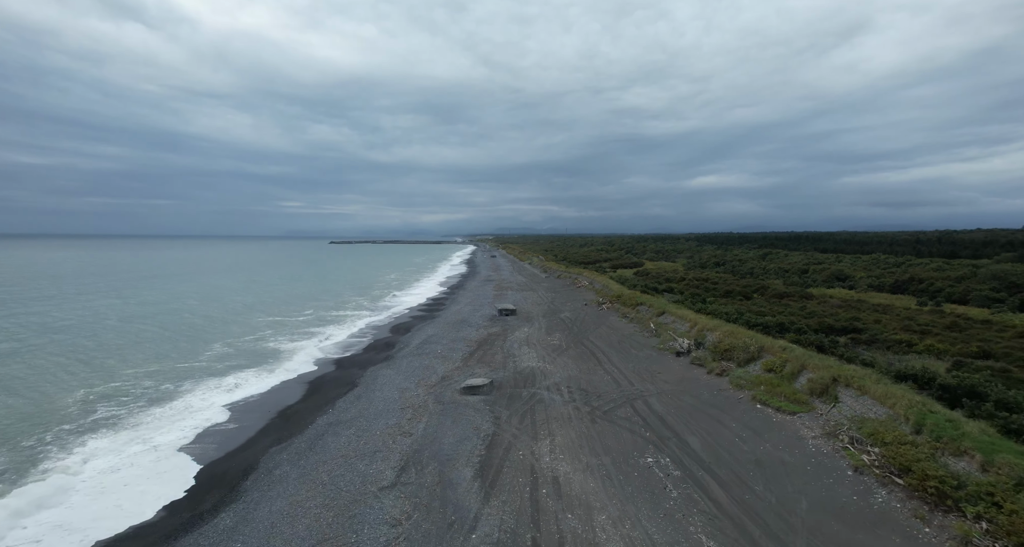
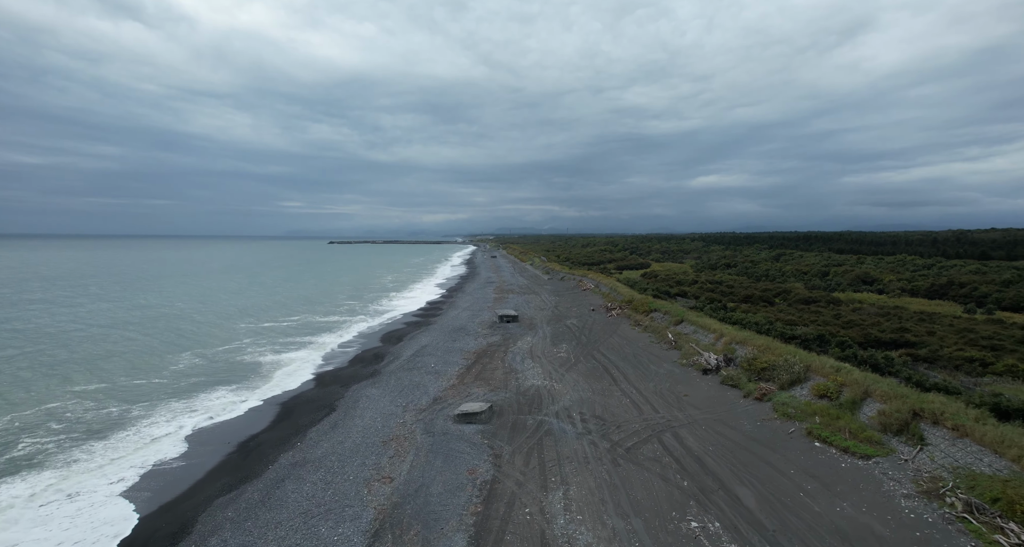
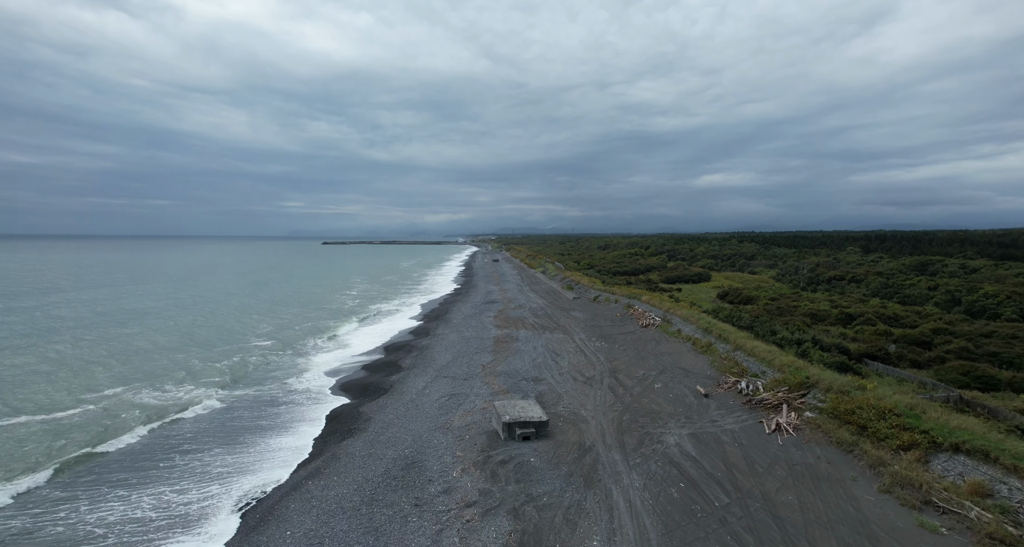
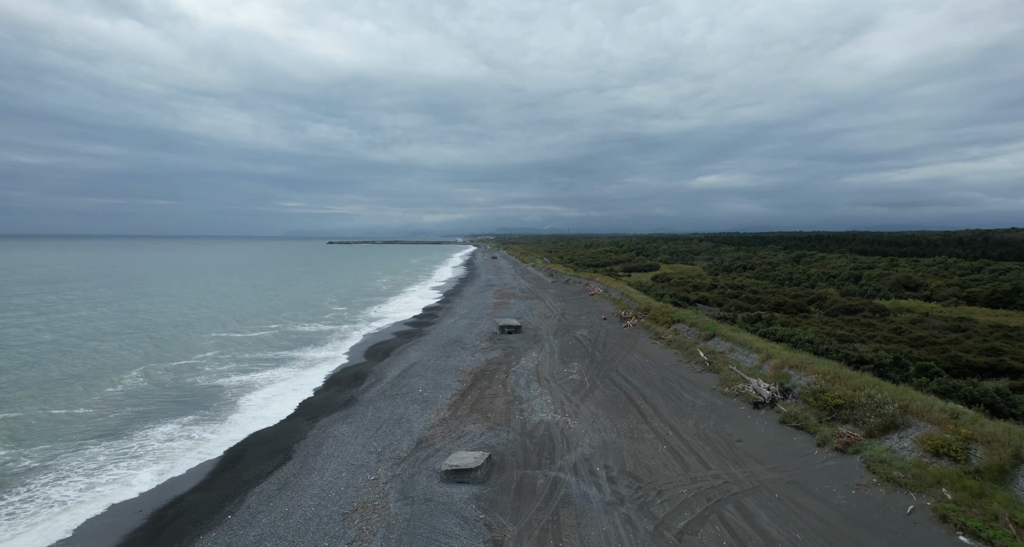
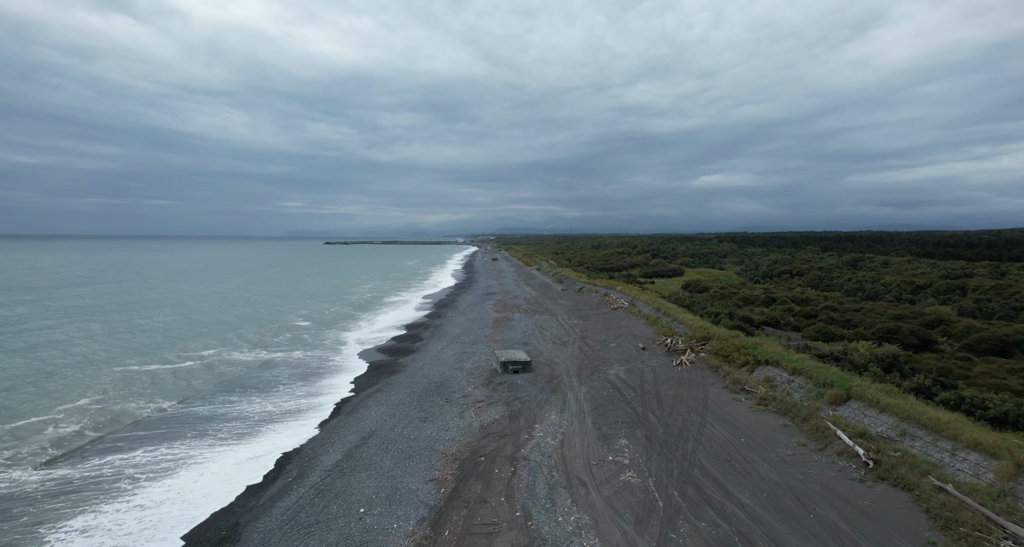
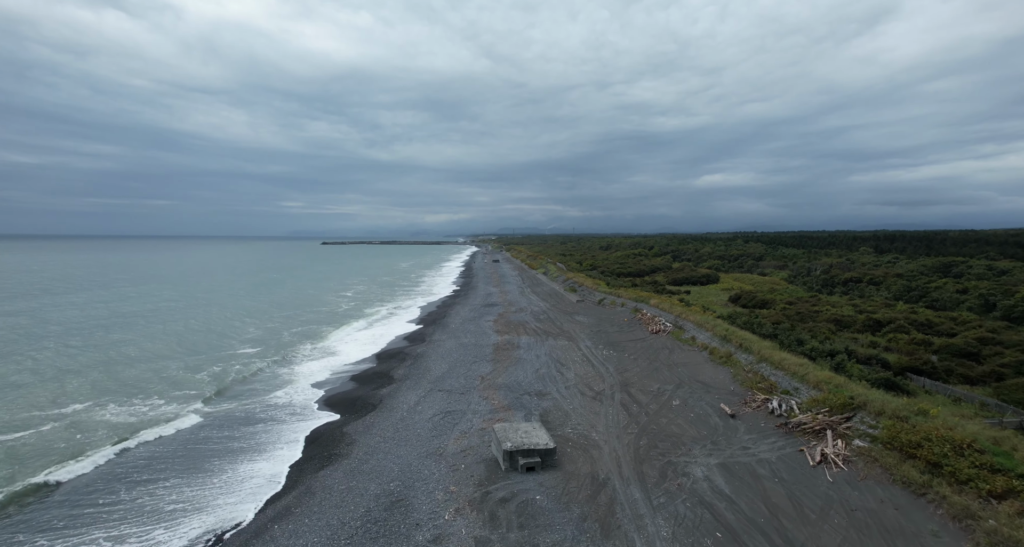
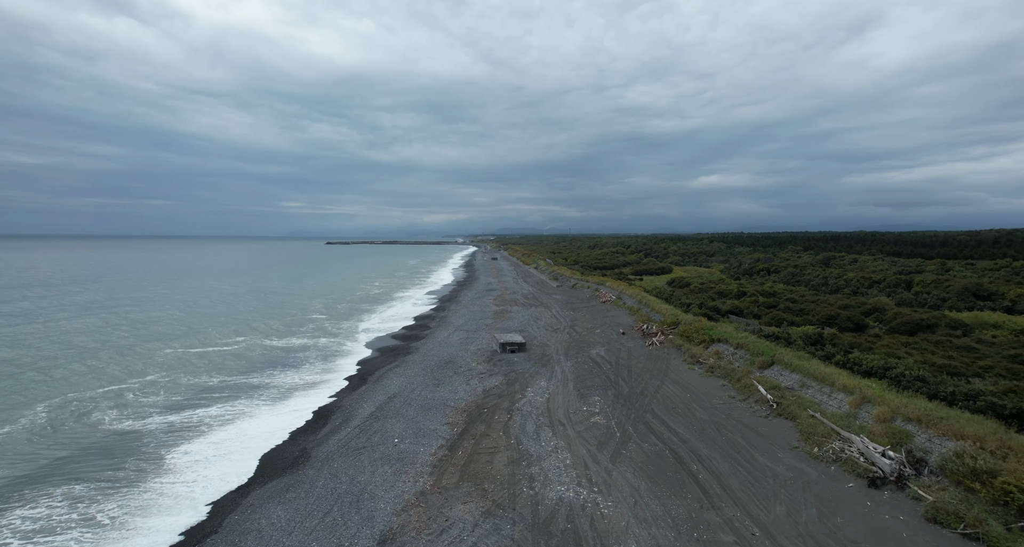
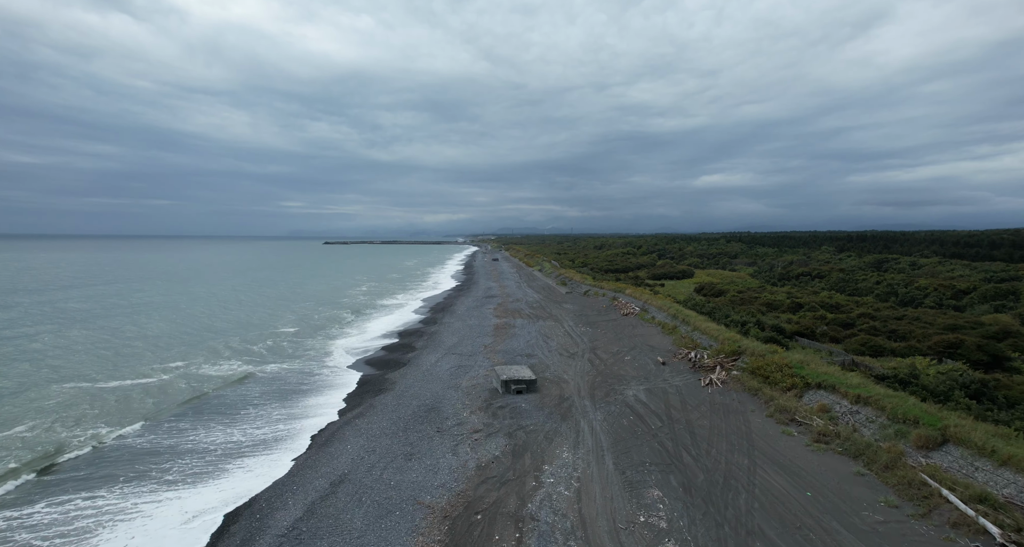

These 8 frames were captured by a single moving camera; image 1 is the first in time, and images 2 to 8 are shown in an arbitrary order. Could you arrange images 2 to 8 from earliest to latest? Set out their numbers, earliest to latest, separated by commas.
2, 4, 7, 5, 8, 3, 6
